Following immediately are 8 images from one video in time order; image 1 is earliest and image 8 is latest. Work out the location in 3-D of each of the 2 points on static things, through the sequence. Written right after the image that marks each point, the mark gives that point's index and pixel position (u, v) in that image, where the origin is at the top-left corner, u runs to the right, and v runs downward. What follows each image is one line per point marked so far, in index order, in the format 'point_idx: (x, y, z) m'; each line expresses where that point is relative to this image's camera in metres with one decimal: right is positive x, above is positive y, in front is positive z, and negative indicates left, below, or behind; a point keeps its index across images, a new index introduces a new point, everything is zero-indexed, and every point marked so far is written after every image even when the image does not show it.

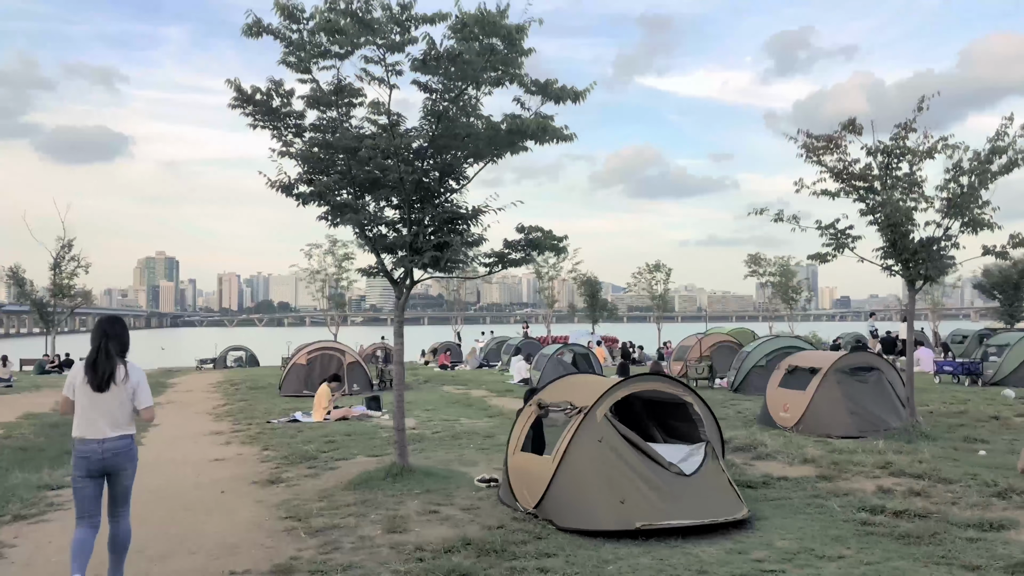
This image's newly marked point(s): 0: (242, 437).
0: (-4.5, -2.5, +13.7) m
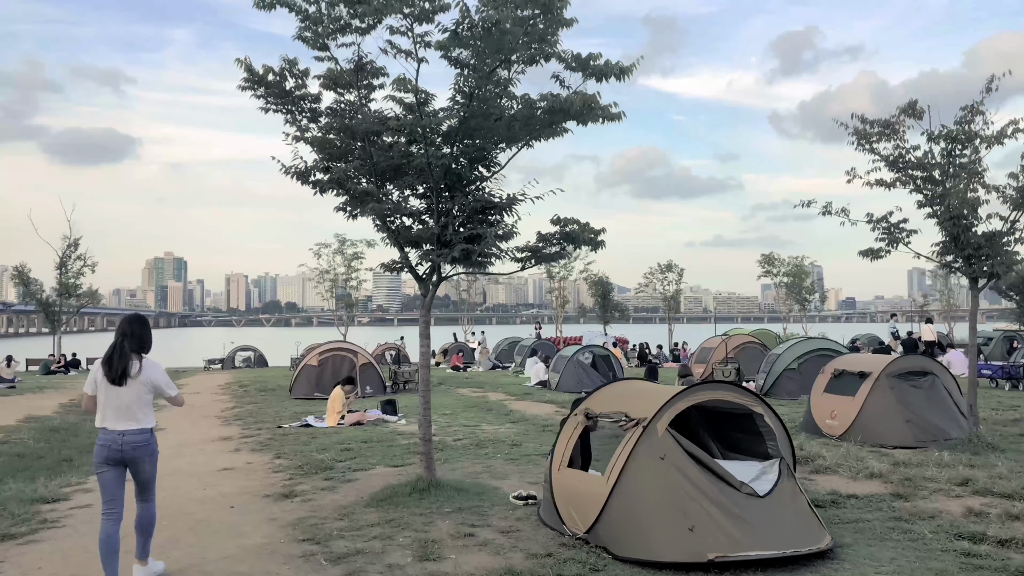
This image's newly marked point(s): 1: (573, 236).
0: (-4.1, -2.5, +13.0) m
1: (+0.7, +0.6, +8.7) m
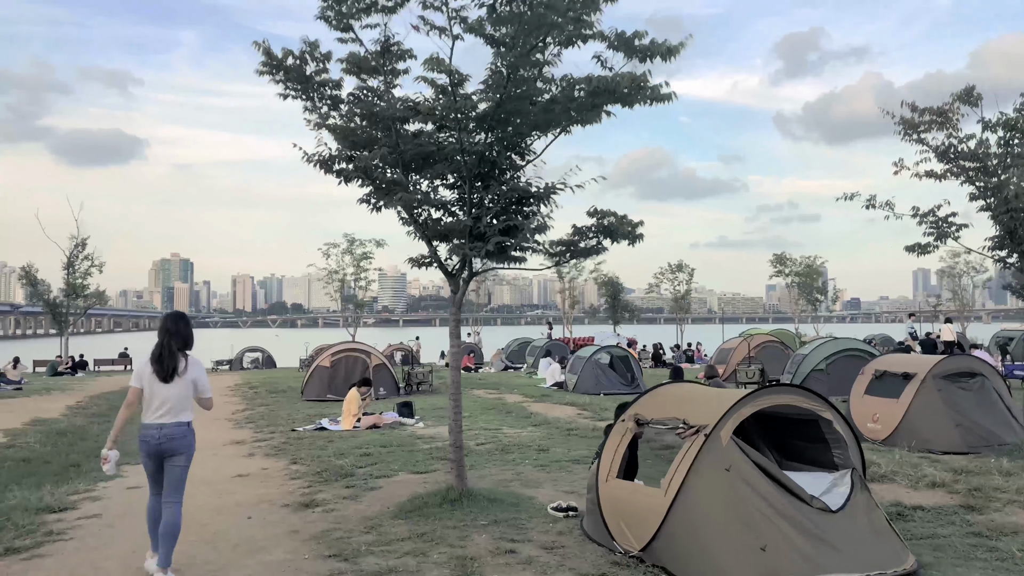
0: (-3.7, -2.4, +12.5) m
1: (+1.0, +0.6, +8.2) m
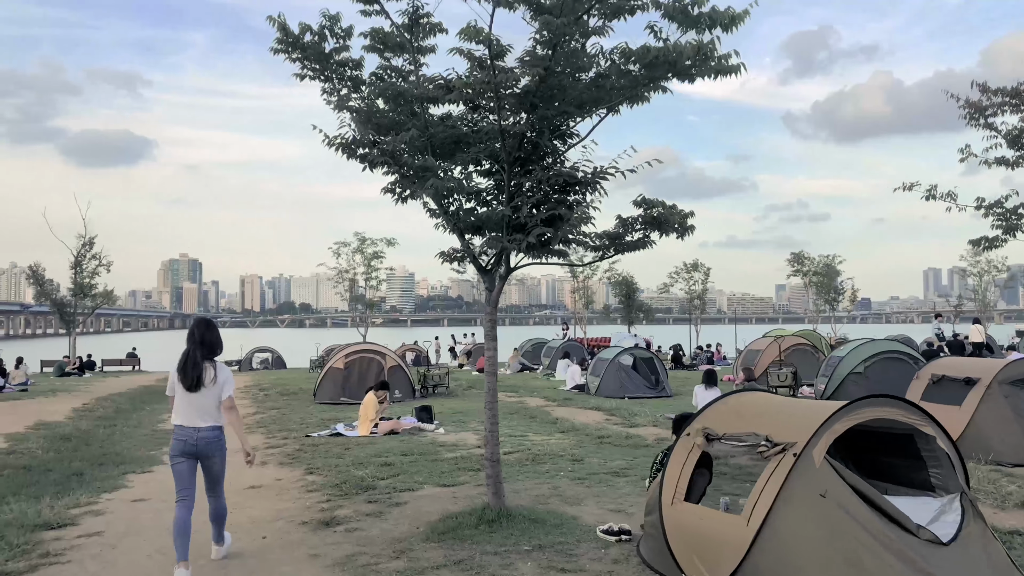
0: (-3.3, -2.4, +11.8) m
1: (+1.4, +0.6, +7.5) m
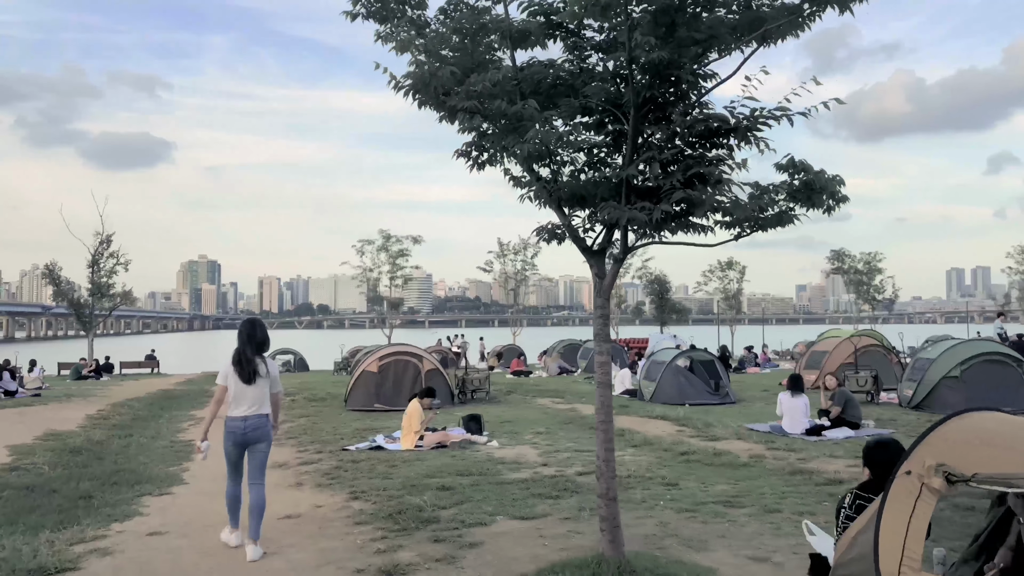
0: (-2.5, -2.3, +10.3) m
1: (+2.1, +0.7, +5.9) m
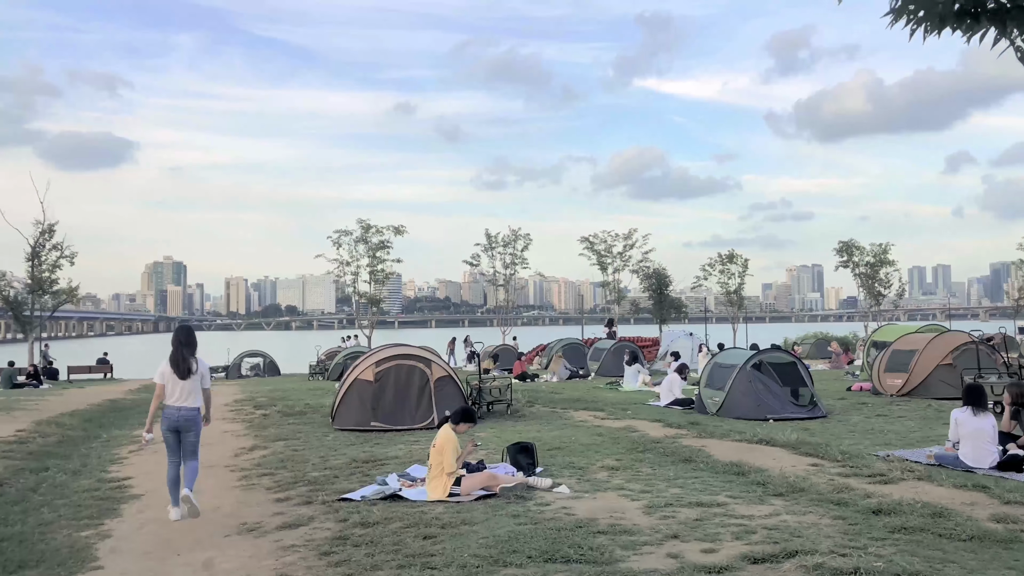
0: (-1.6, -2.1, +6.4) m
1: (+3.2, +1.0, +2.2) m
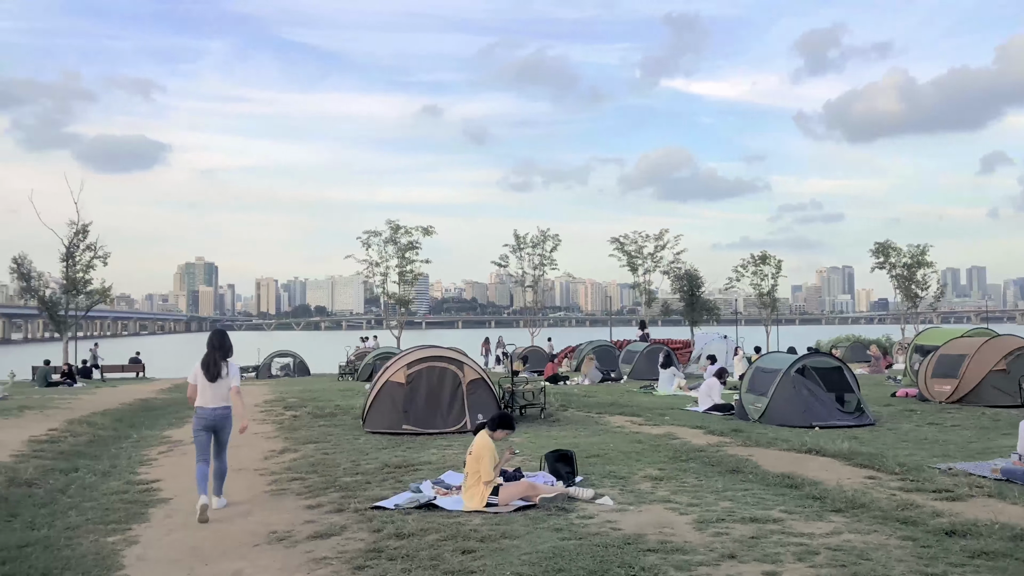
0: (-1.3, -2.1, +6.1) m
1: (+3.4, +1.0, +1.7) m
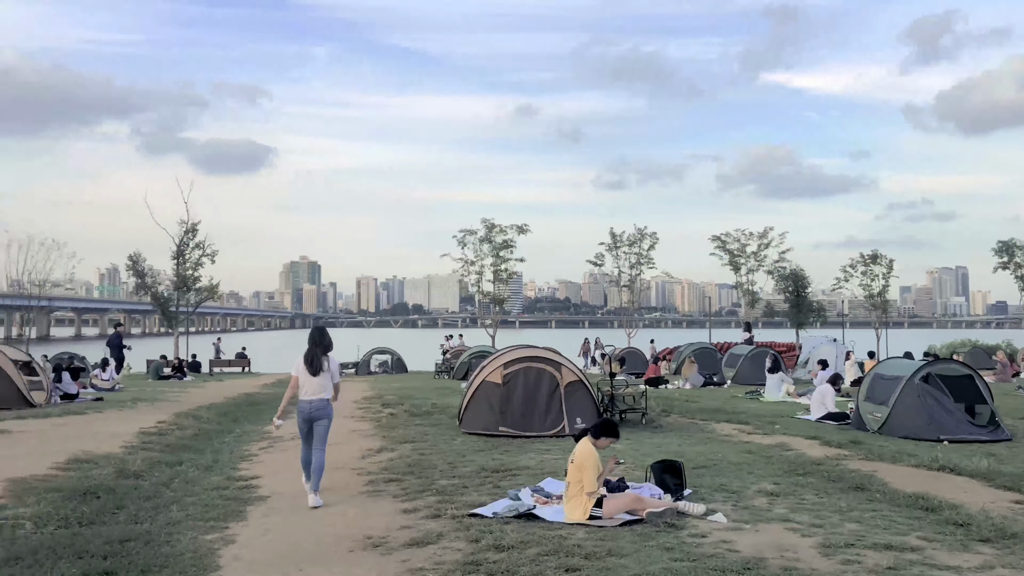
0: (-0.5, -2.1, +5.8) m
1: (+3.6, +0.9, +0.9) m
